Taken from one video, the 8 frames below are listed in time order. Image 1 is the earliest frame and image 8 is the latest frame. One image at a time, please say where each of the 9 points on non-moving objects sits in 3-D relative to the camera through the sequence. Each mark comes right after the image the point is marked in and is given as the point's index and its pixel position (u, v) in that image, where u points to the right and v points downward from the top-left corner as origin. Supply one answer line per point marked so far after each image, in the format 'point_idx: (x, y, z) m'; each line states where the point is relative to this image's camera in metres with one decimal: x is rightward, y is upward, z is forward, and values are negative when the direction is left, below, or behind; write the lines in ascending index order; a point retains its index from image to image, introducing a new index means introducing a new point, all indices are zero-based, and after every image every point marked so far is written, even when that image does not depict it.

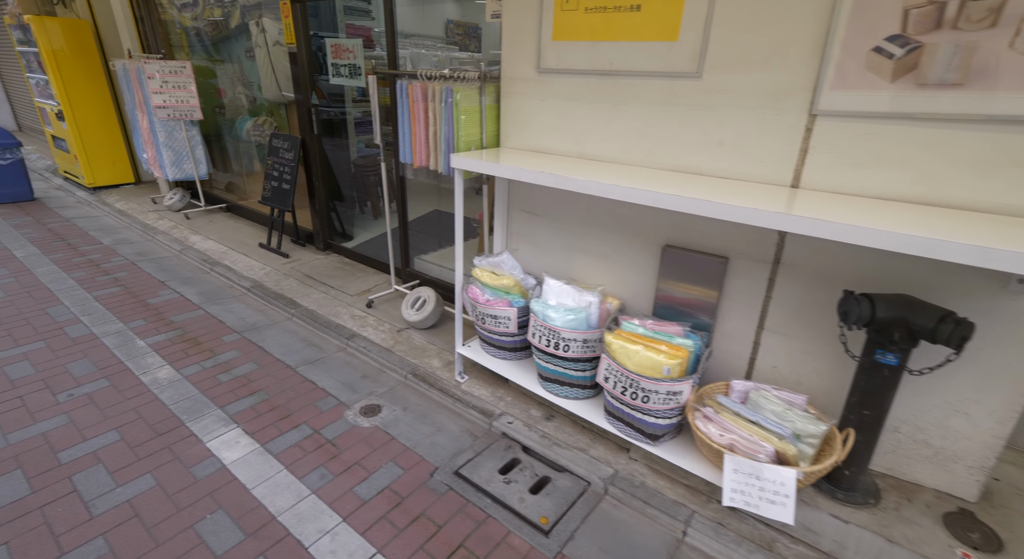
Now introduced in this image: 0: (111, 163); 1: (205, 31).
0: (-5.5, +1.6, +6.7) m
1: (-3.7, +2.9, +5.7) m
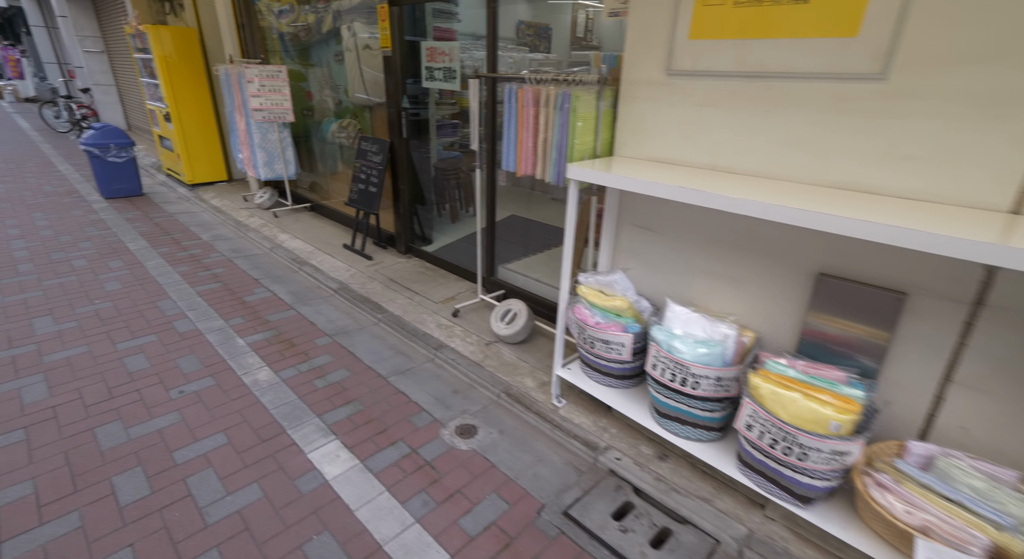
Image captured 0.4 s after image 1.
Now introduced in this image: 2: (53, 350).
0: (-4.4, +1.7, +7.1) m
1: (-2.6, +2.9, +5.9) m
2: (-2.9, -0.4, +3.1) m
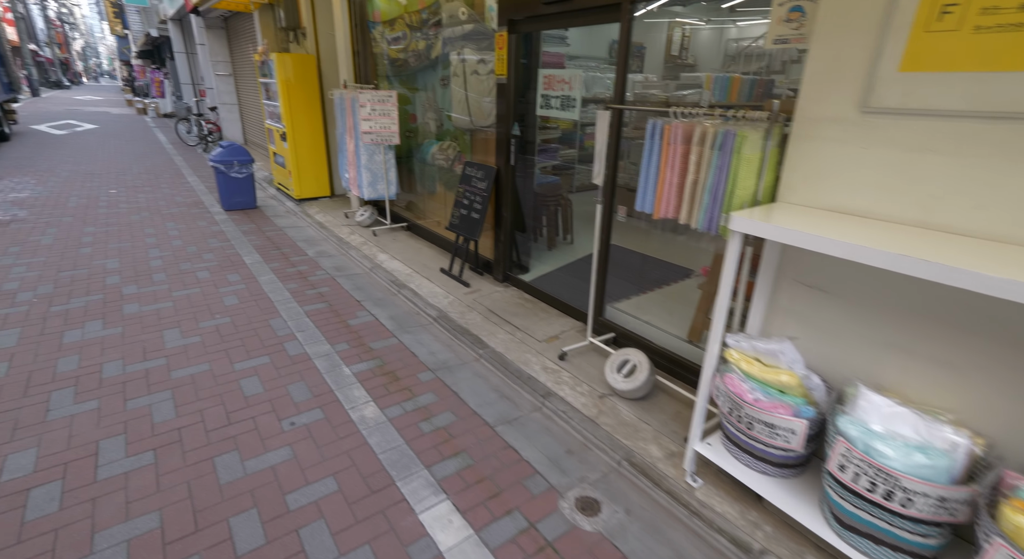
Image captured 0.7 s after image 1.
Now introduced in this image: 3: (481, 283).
0: (-3.0, +1.5, +7.4) m
1: (-1.3, +2.7, +6.1) m
2: (-2.2, -0.6, +3.2) m
3: (-0.3, 0.0, +4.8) m
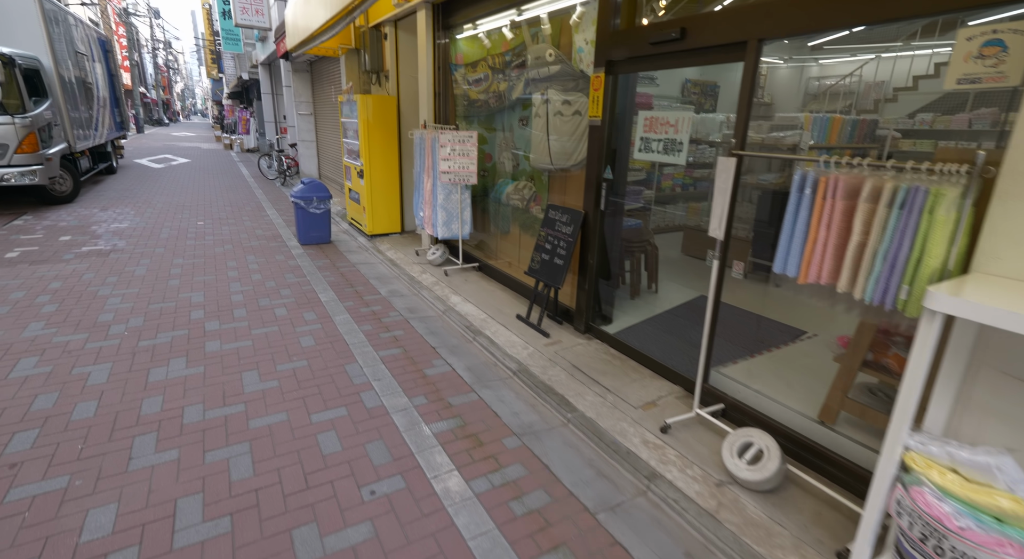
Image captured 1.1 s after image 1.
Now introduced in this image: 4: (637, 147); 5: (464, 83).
0: (-1.9, +1.0, +7.5) m
1: (-0.3, +2.2, +6.0) m
2: (-1.6, -0.8, +3.1) m
3: (+0.4, -0.5, +4.5) m
4: (+1.0, +1.0, +3.9) m
5: (-0.6, +2.5, +6.2) m
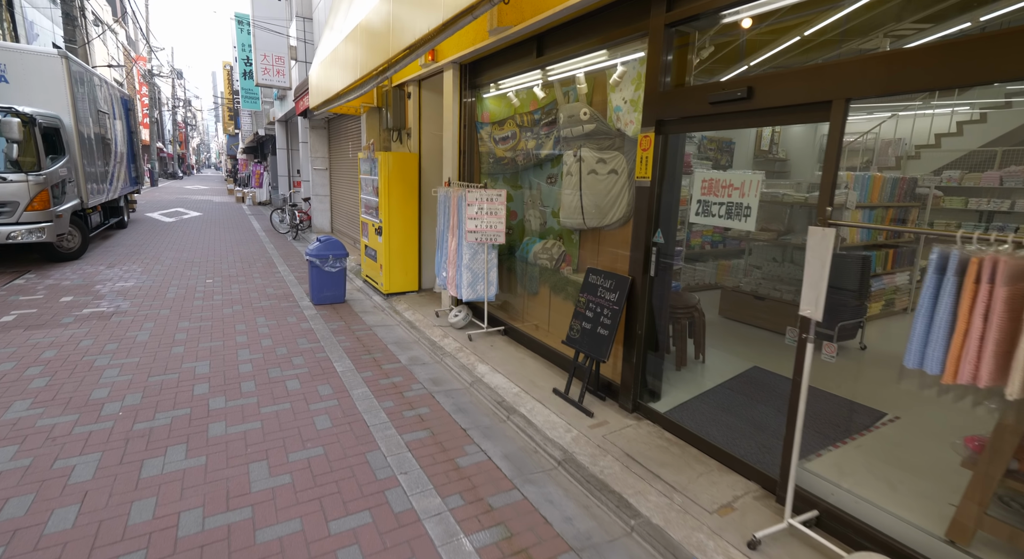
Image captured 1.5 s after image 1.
0: (-1.5, +0.1, +7.1) m
1: (0.0, +1.4, +5.8) m
2: (-1.3, -1.3, +2.6) m
3: (+0.8, -1.1, +4.0) m
4: (+1.3, +0.5, +3.6) m
5: (-0.3, +1.7, +6.1) m
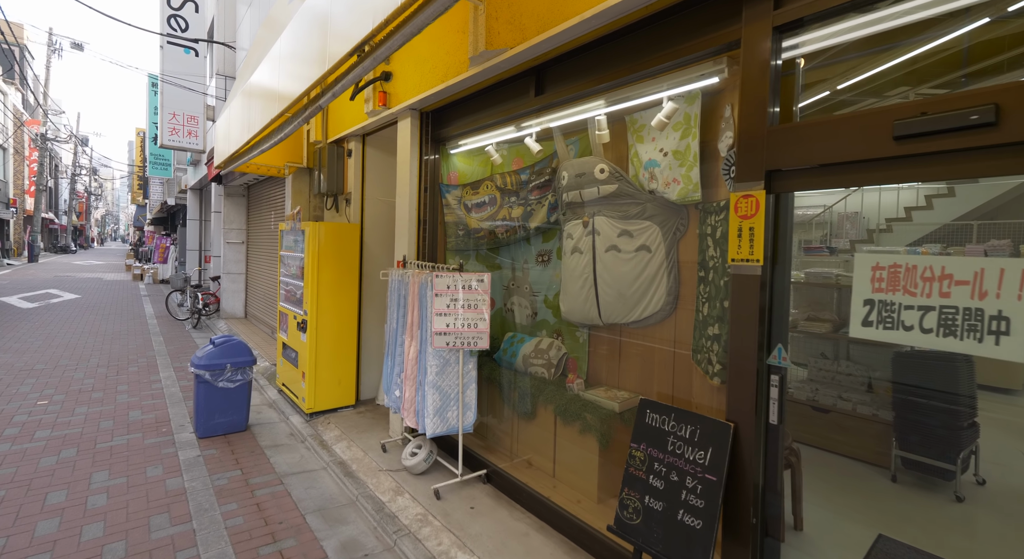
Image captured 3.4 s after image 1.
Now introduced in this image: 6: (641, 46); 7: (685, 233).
0: (-1.8, -1.1, +5.2) m
1: (-0.2, +0.4, +4.3) m
2: (-1.0, -1.8, +0.6) m
3: (+0.9, -1.8, +2.3) m
4: (+1.4, -0.1, +2.1) m
5: (-0.5, +0.7, +4.6) m
6: (+0.8, +1.4, +2.9) m
7: (+1.0, +0.3, +2.9) m
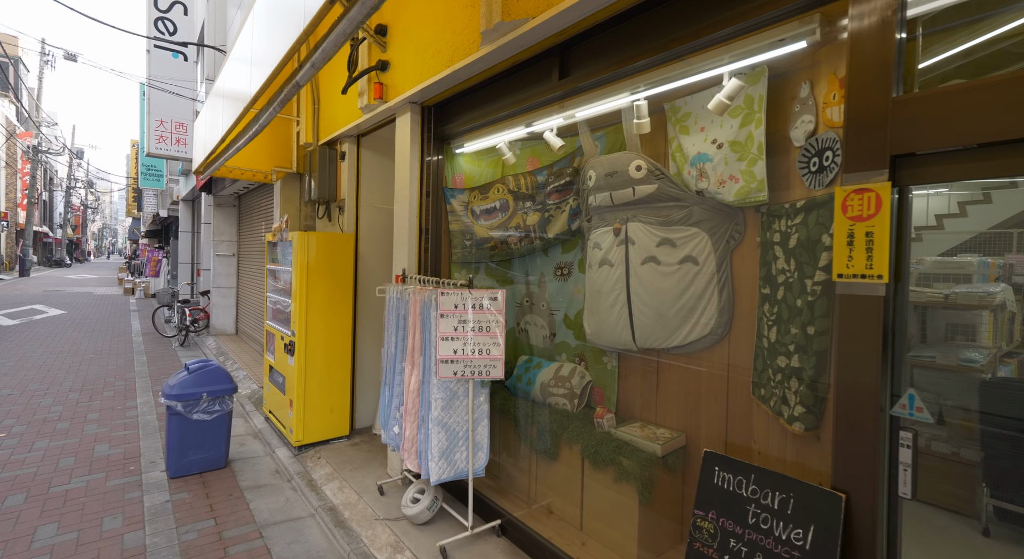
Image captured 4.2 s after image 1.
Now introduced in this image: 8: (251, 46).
0: (-1.7, -1.2, +4.7) m
1: (-0.1, +0.3, +3.8) m
2: (-0.9, -1.8, +0.1) m
3: (+1.0, -1.8, +1.7) m
4: (+1.5, -0.2, +1.6) m
5: (-0.4, +0.5, +4.0) m
6: (+0.9, +1.3, +2.4) m
7: (+1.1, +0.2, +2.4) m
8: (-2.4, +2.2, +4.7) m
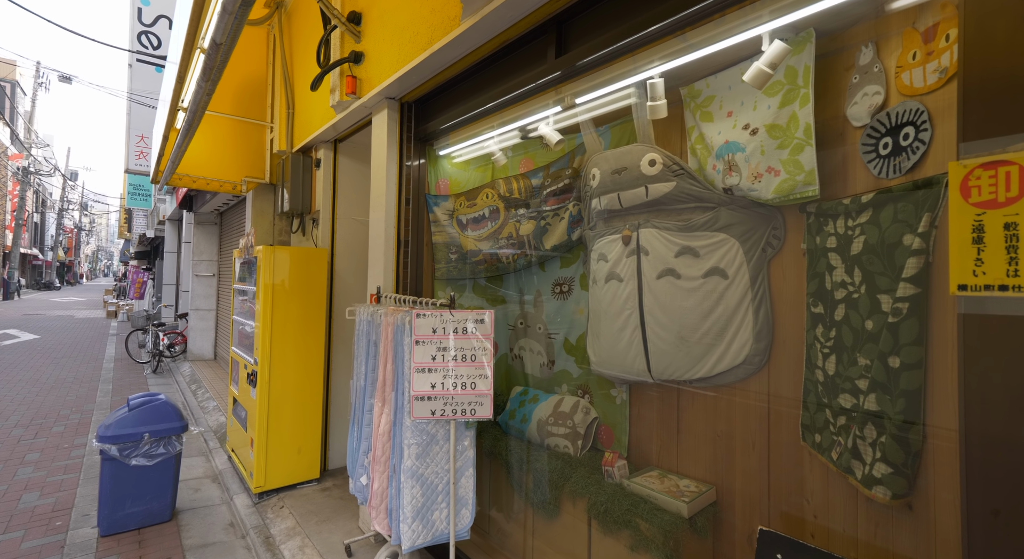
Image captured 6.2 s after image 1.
0: (-1.8, -1.4, +4.1) m
1: (-0.1, +0.2, +3.3) m
2: (-0.9, -1.8, -0.5) m
3: (+0.9, -1.9, +1.1) m
4: (+1.5, -0.2, +1.1) m
5: (-0.5, +0.4, +3.6) m
6: (+0.8, +1.2, +2.0) m
7: (+1.1, +0.1, +1.9) m
8: (-2.5, +2.0, +4.3) m
